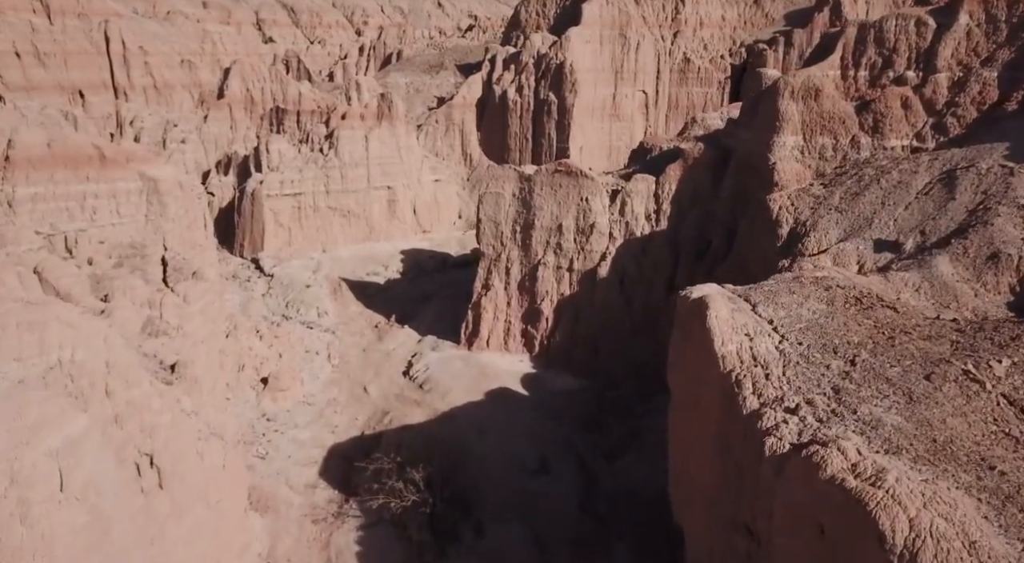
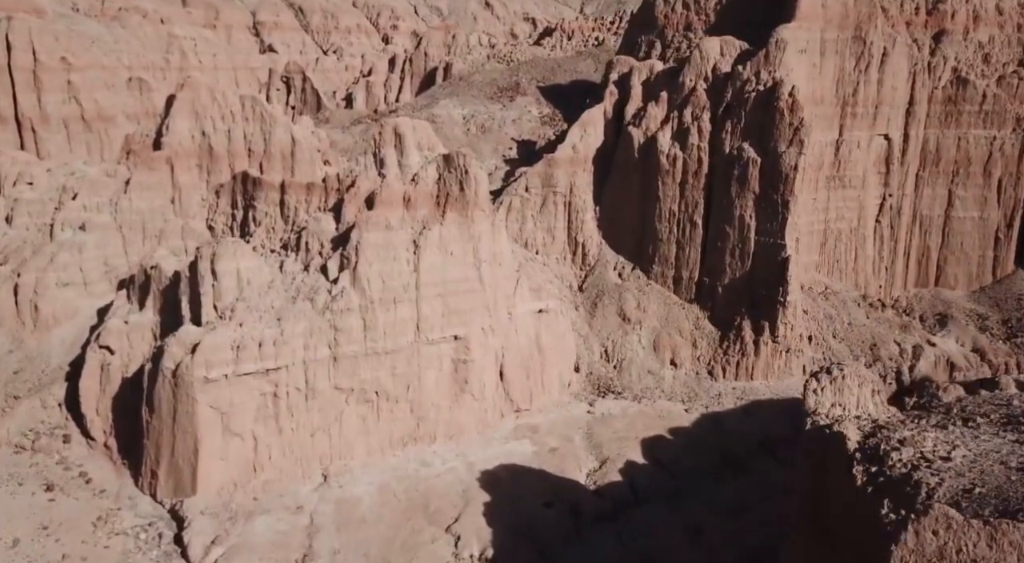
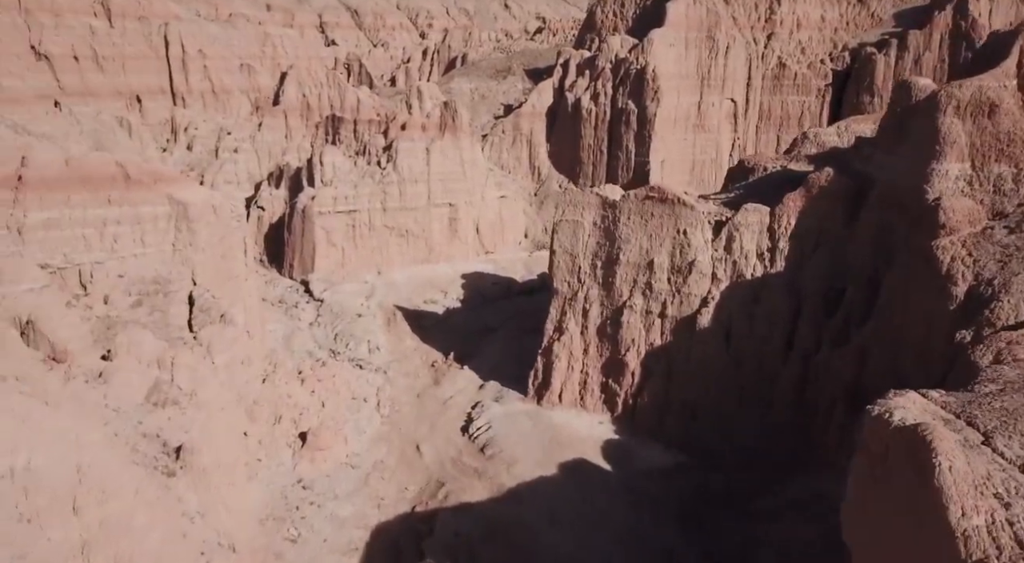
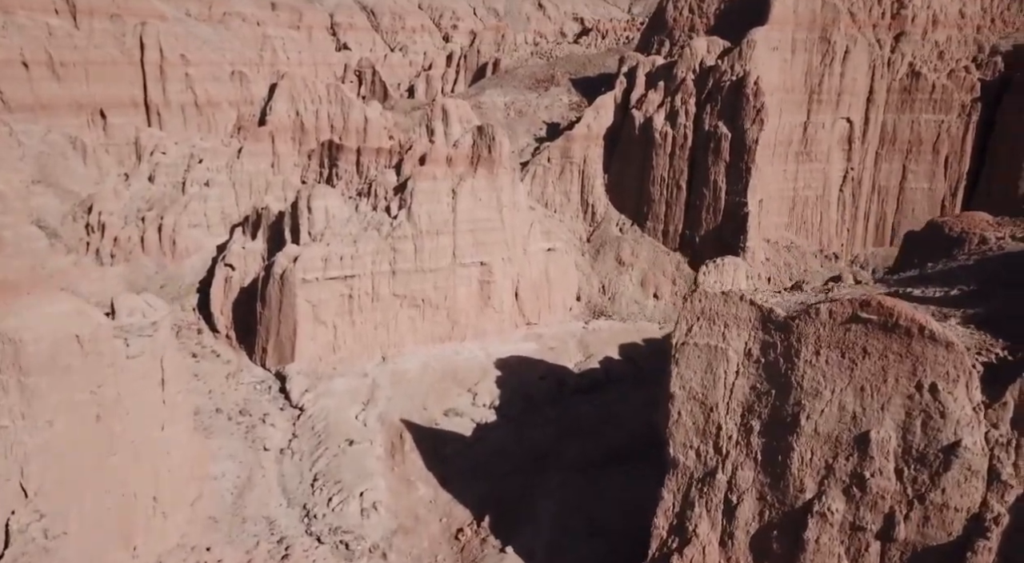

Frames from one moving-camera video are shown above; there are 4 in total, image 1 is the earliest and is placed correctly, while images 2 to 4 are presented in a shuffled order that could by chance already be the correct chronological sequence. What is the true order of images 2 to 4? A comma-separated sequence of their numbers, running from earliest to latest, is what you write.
3, 4, 2
